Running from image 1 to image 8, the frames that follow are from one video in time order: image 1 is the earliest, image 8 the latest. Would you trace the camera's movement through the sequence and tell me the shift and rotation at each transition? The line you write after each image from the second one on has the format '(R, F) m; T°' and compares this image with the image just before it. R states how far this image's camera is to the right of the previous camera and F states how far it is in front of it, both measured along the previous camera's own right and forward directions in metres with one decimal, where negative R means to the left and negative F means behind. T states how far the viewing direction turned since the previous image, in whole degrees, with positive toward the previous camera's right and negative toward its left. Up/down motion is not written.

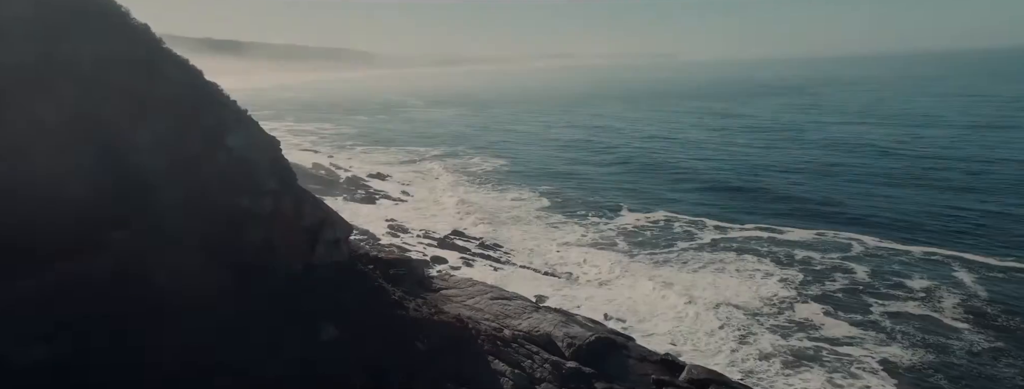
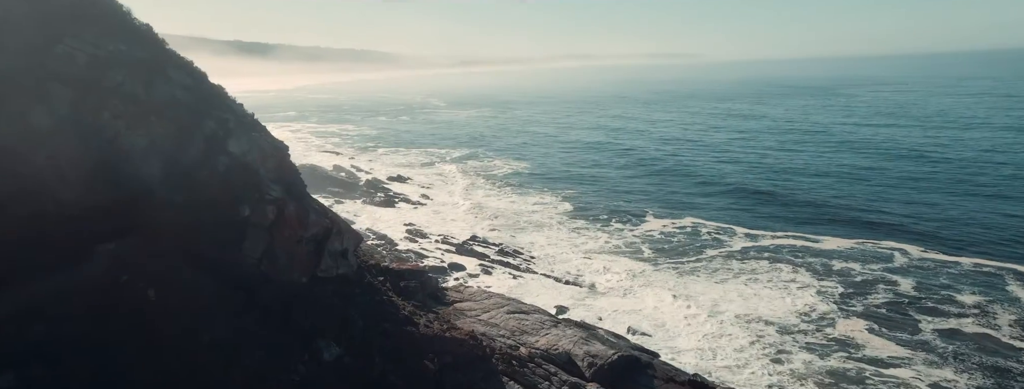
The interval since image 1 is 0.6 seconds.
(+0.2, +1.3) m; -2°
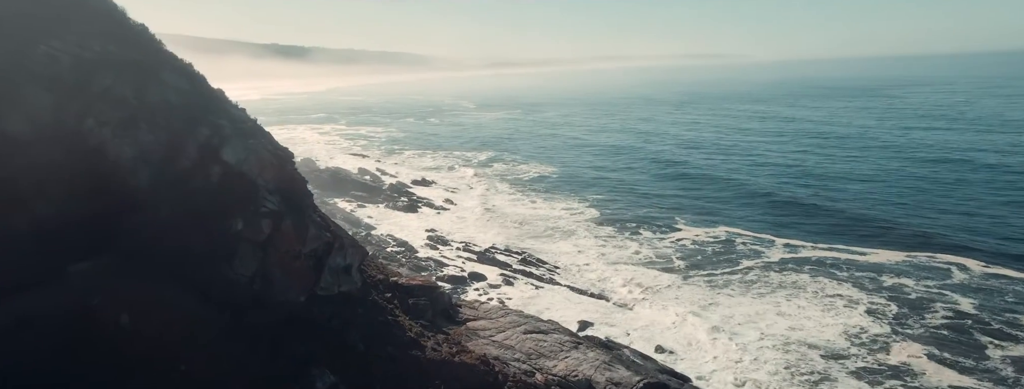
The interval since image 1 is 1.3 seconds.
(+0.4, +1.6) m; -3°
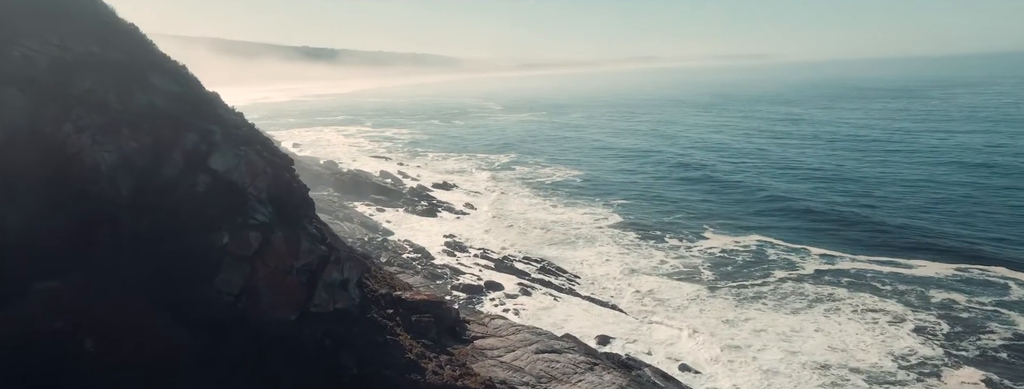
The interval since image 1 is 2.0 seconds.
(+0.5, +1.4) m; -3°
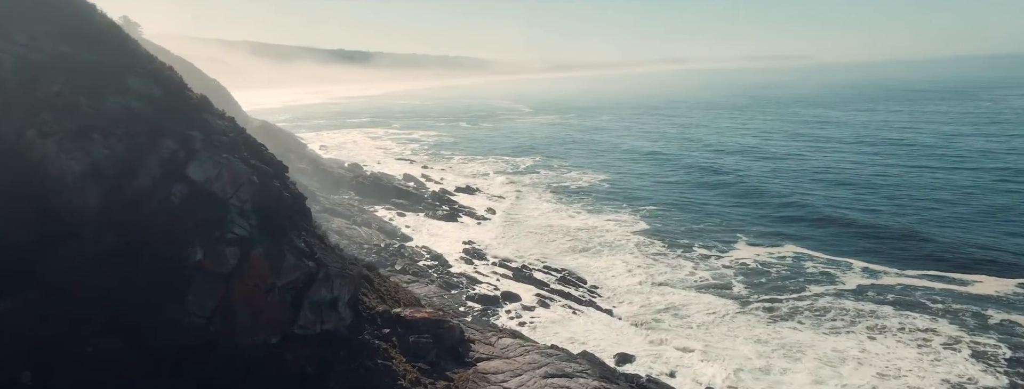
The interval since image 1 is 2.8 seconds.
(+0.7, +1.6) m; -3°
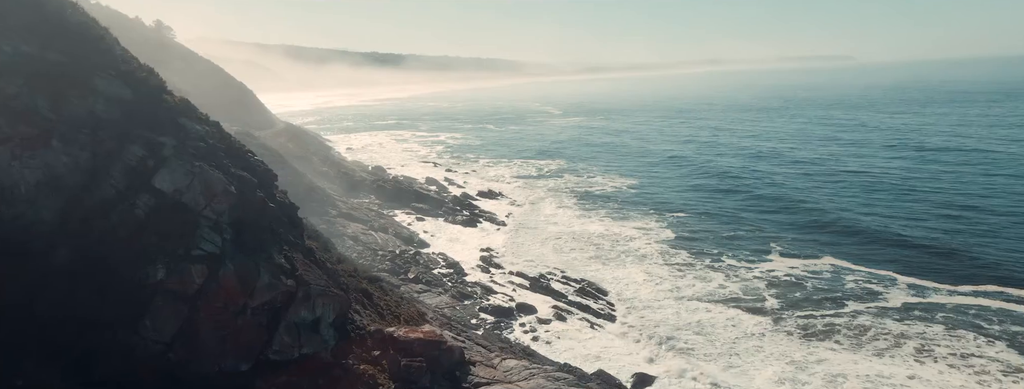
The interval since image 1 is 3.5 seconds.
(+0.8, +1.6) m; -3°
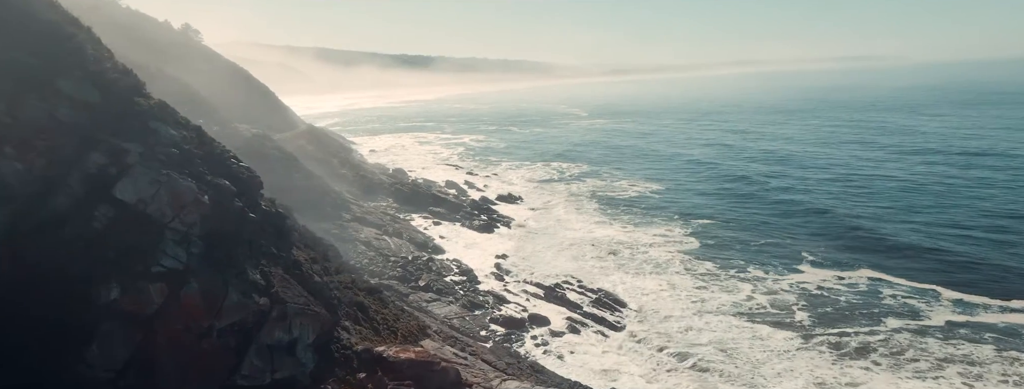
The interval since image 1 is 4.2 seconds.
(+0.7, +1.4) m; -3°
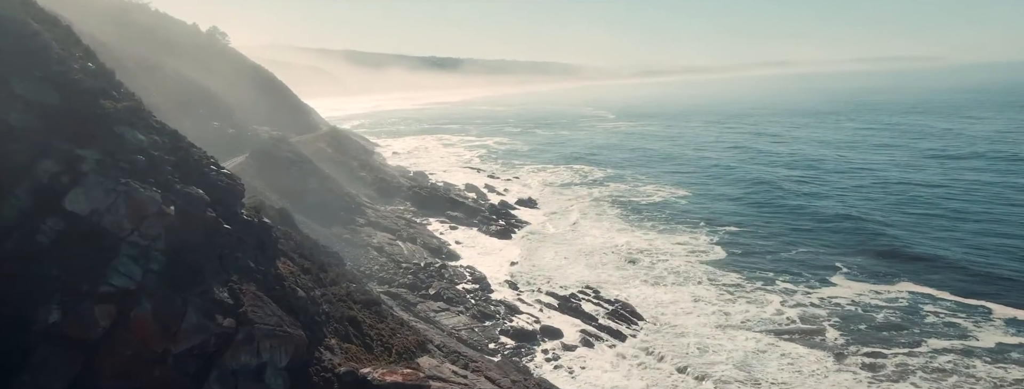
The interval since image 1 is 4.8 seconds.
(+0.7, +1.4) m; -3°
